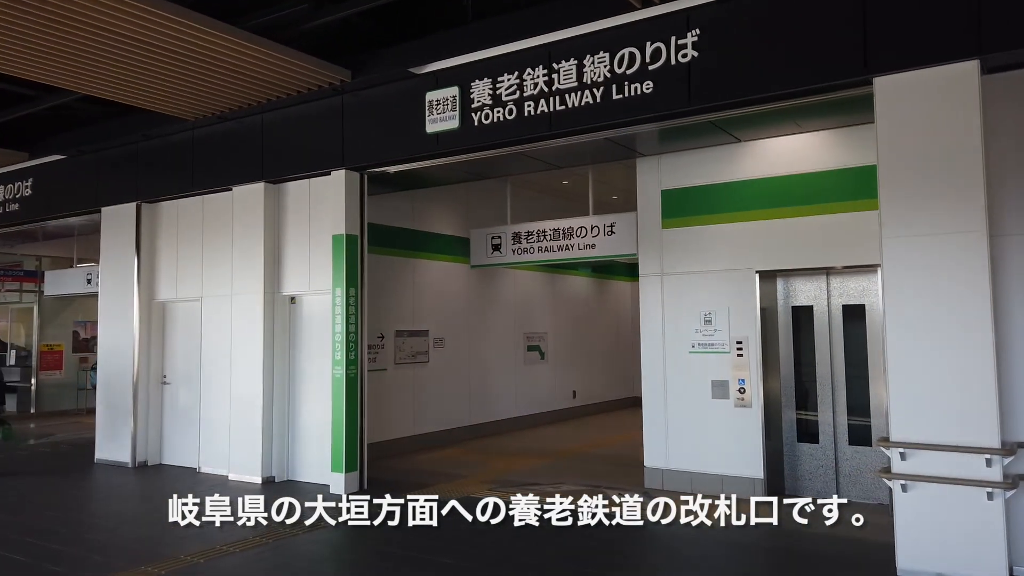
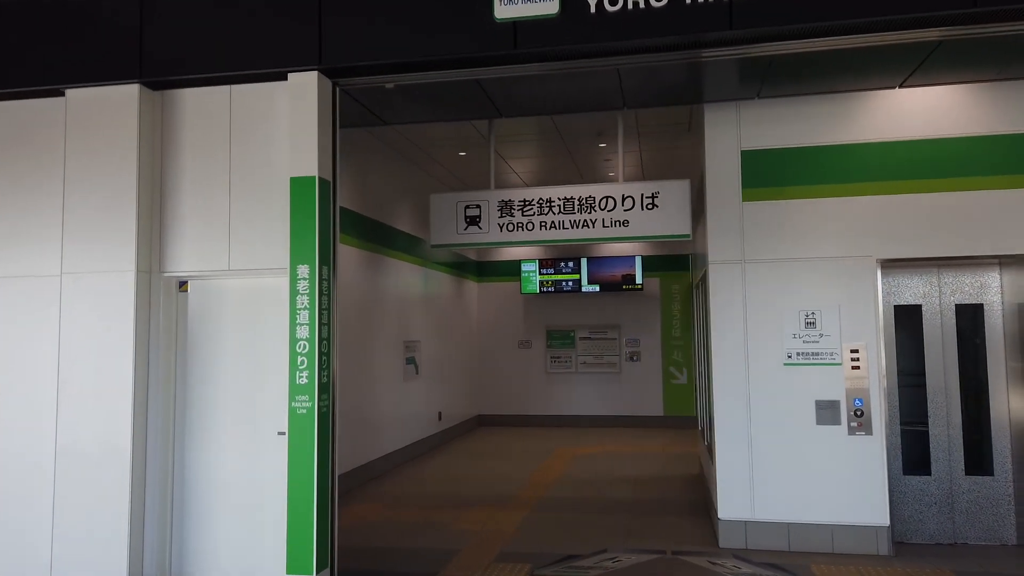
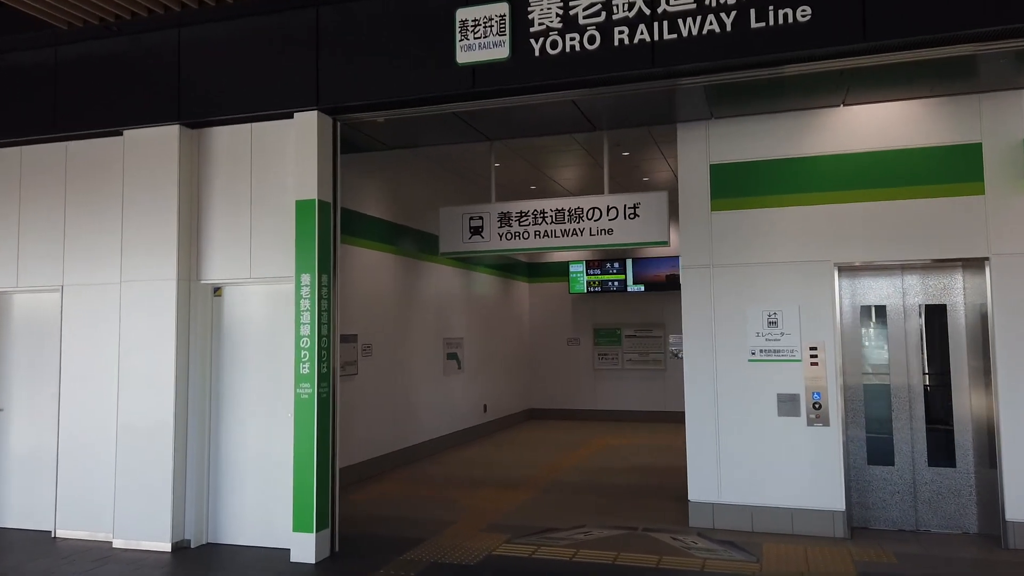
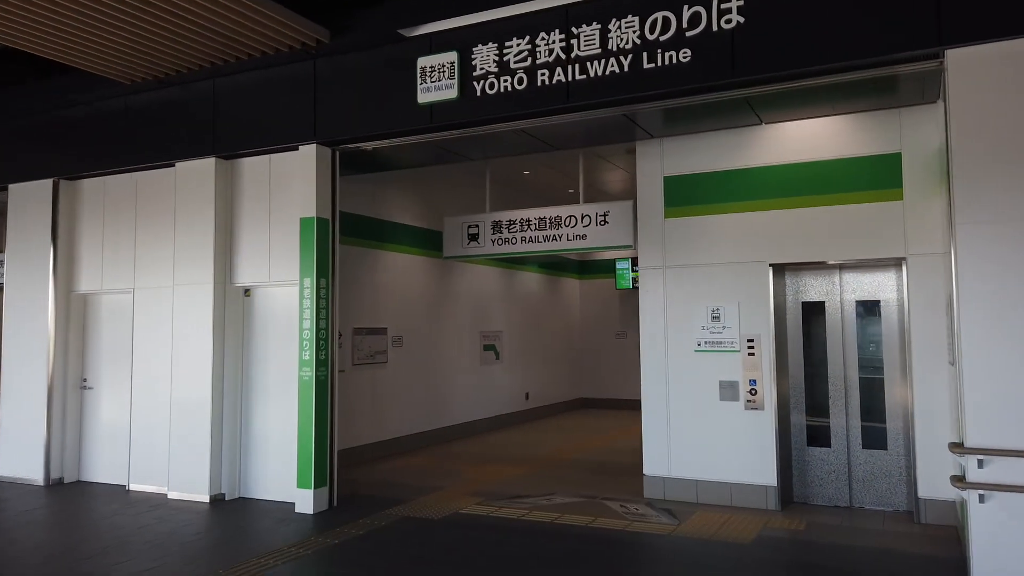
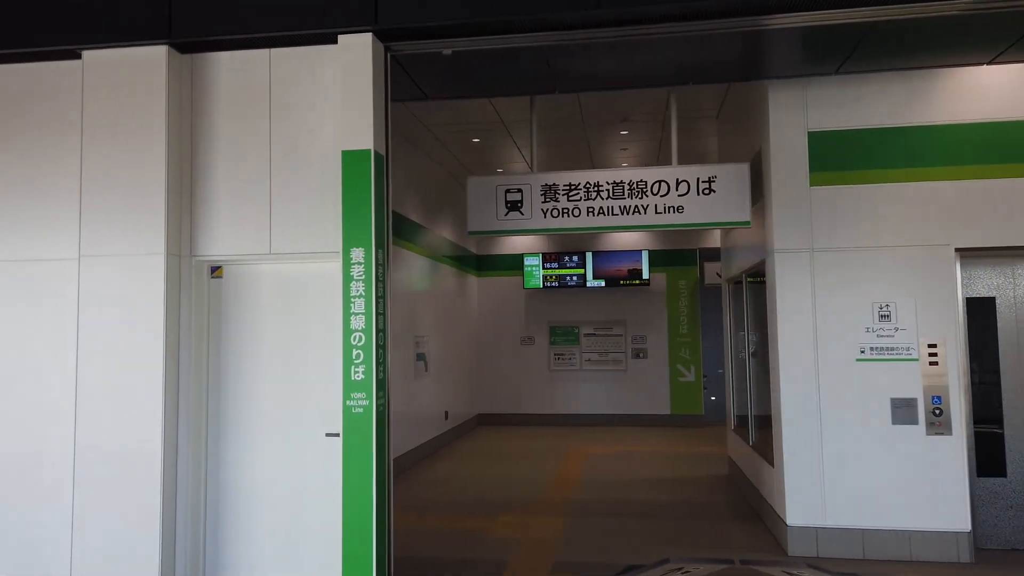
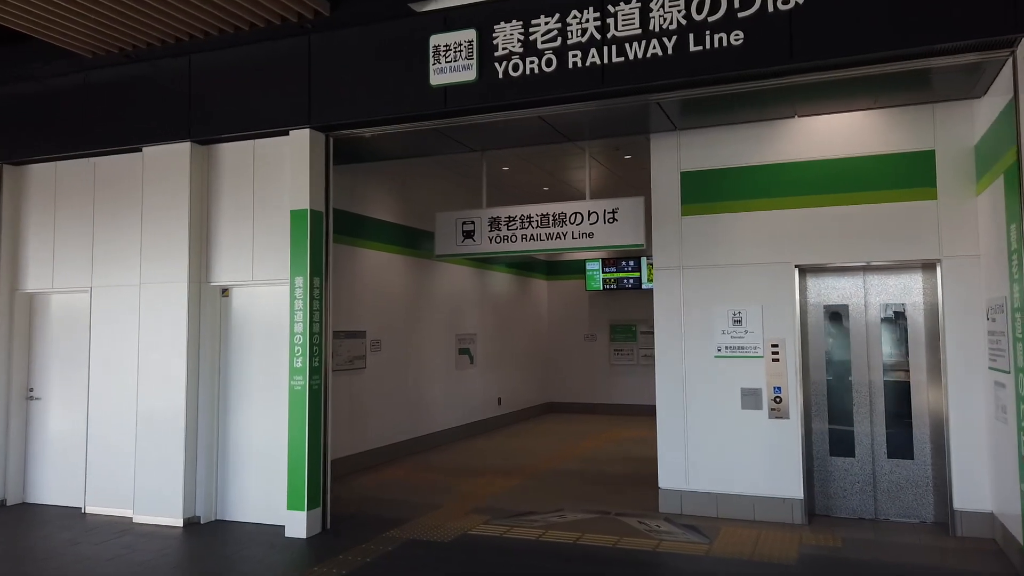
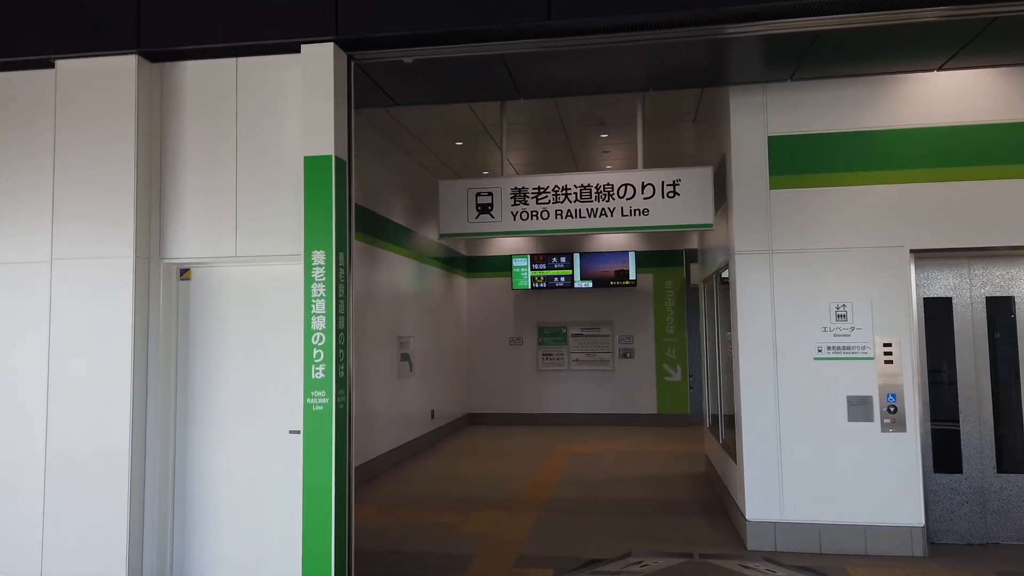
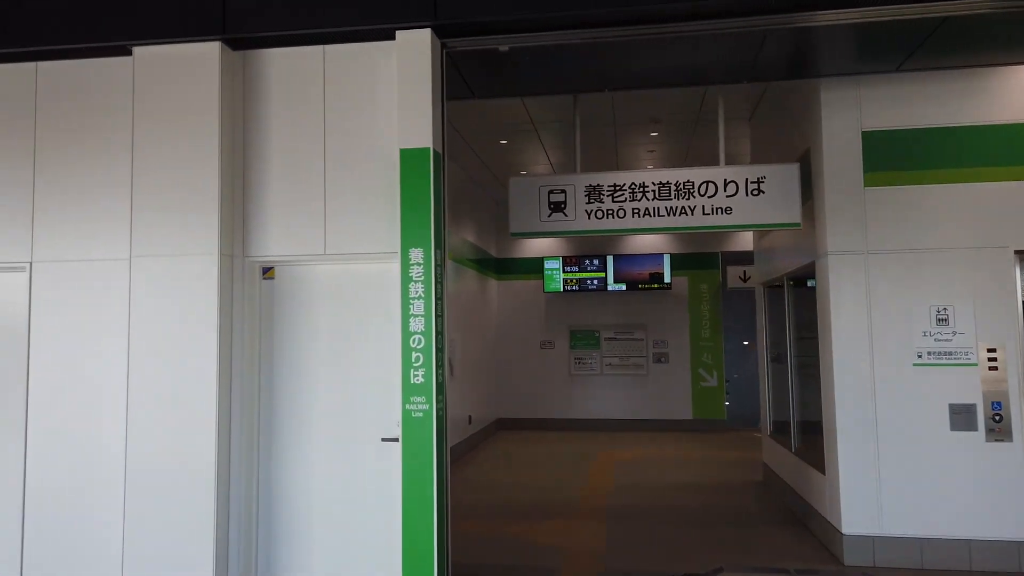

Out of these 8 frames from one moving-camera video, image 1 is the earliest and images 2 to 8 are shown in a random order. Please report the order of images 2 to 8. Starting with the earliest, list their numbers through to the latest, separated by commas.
4, 6, 3, 2, 7, 5, 8
